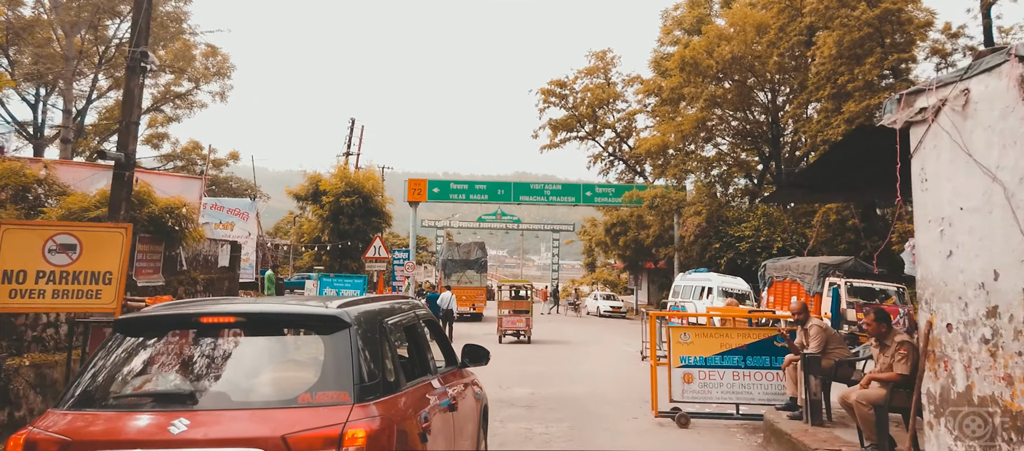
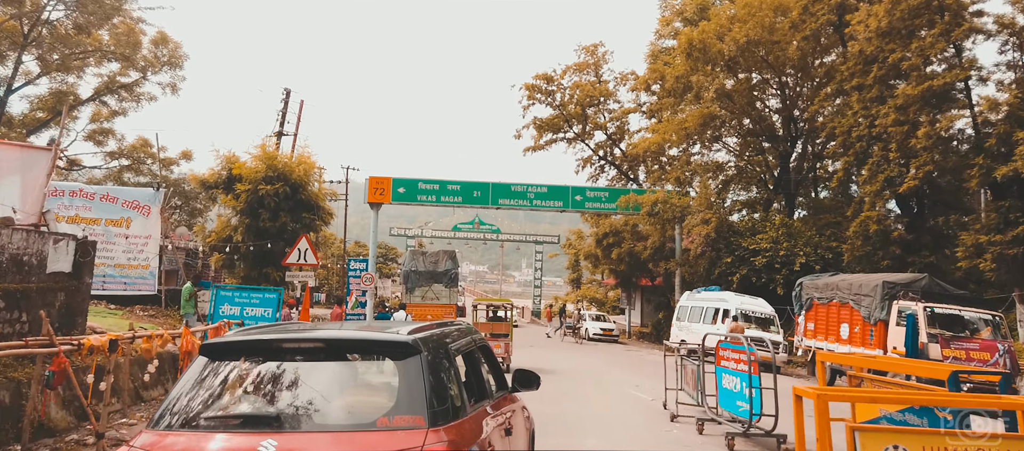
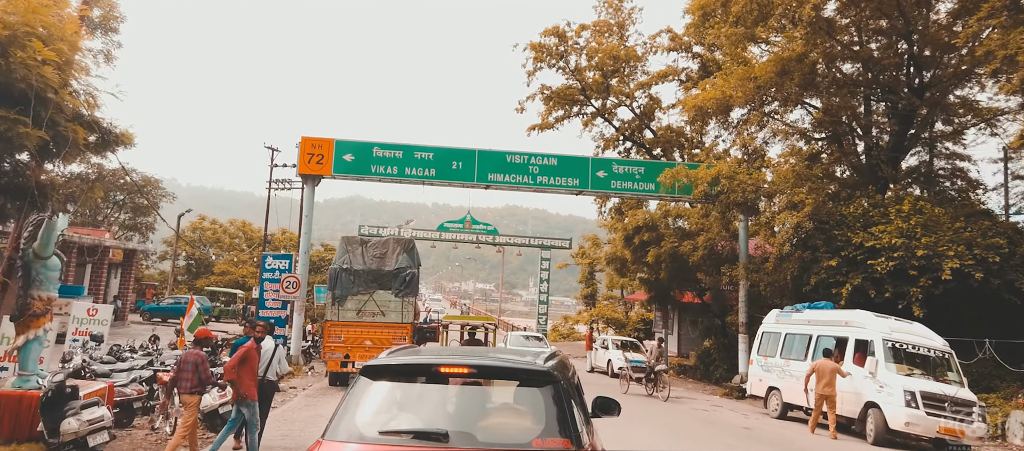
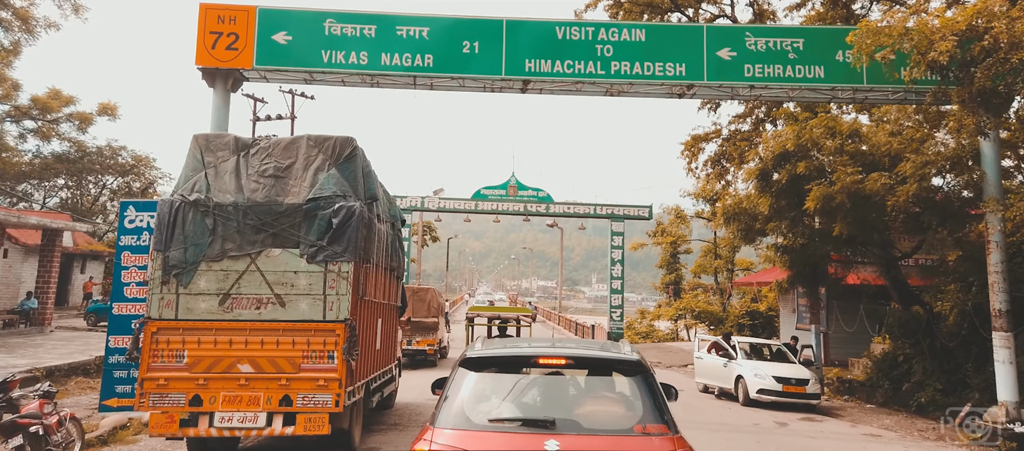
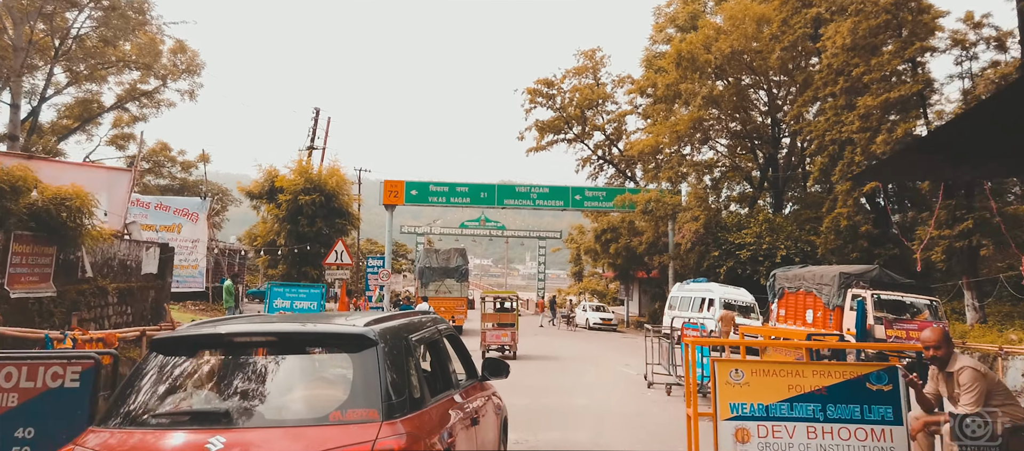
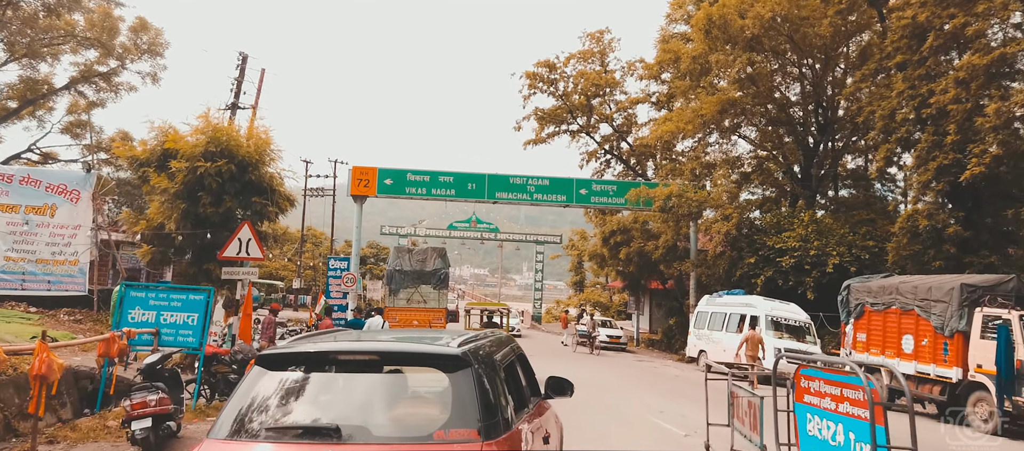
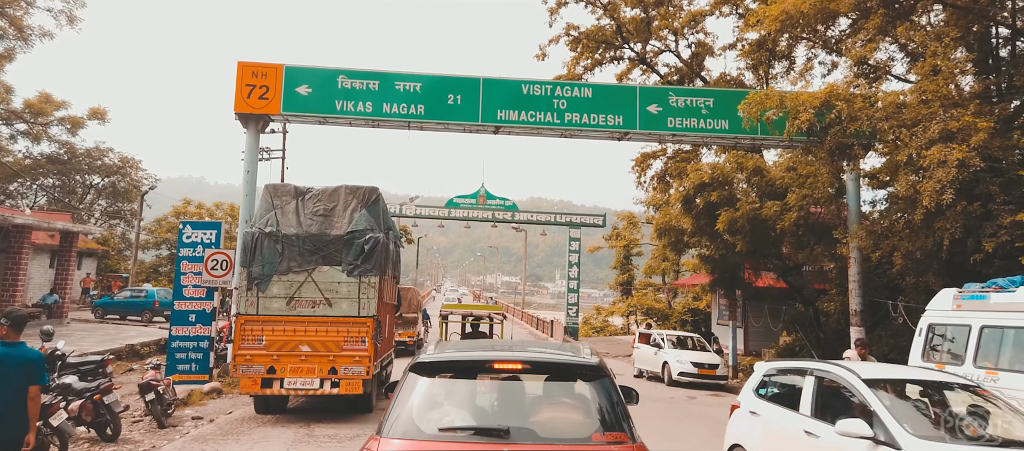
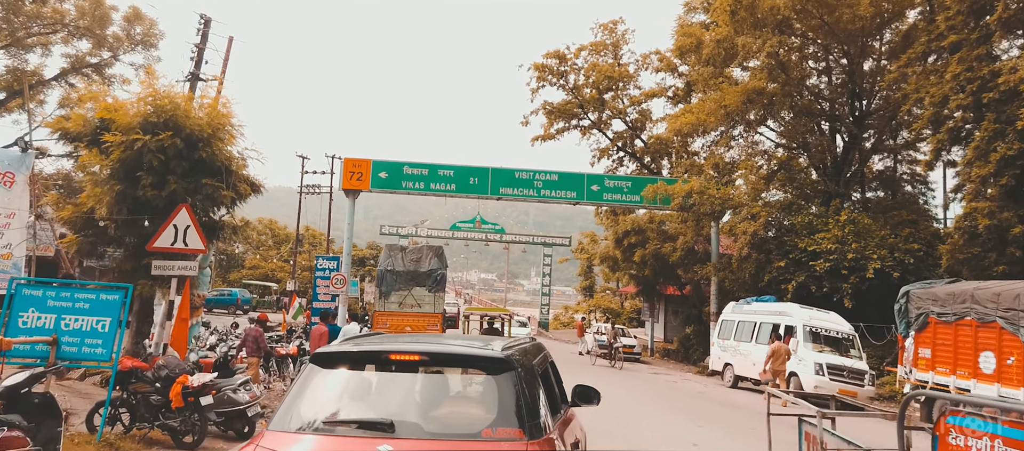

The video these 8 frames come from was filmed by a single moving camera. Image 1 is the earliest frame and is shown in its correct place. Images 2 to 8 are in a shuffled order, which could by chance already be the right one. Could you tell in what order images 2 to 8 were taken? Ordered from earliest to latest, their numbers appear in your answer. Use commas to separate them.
5, 2, 6, 8, 3, 7, 4
